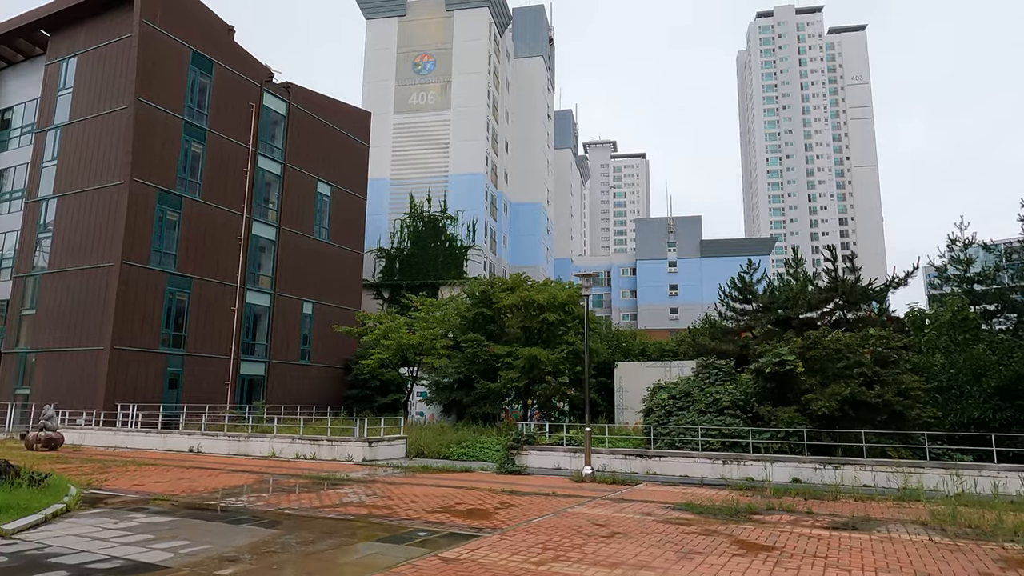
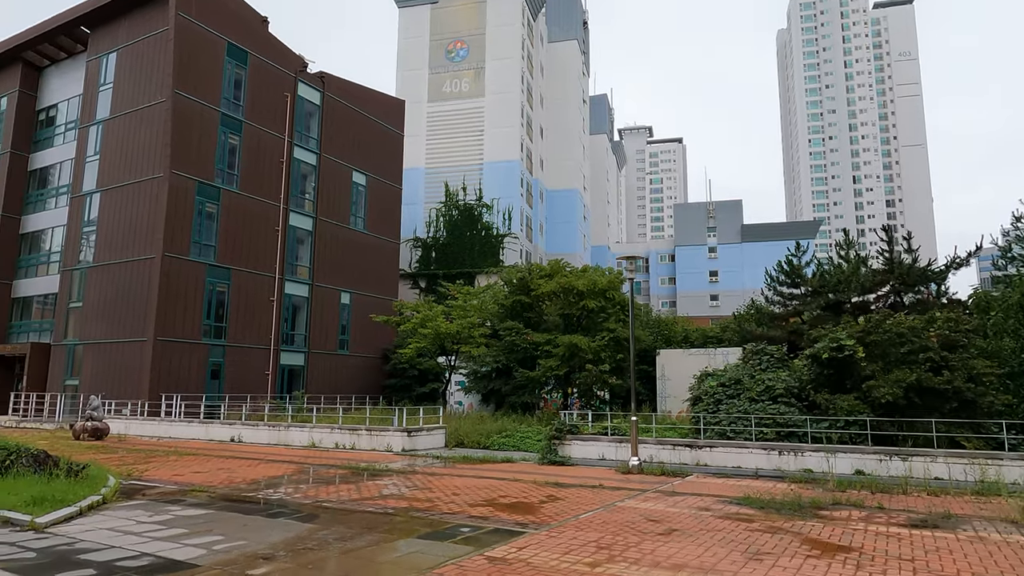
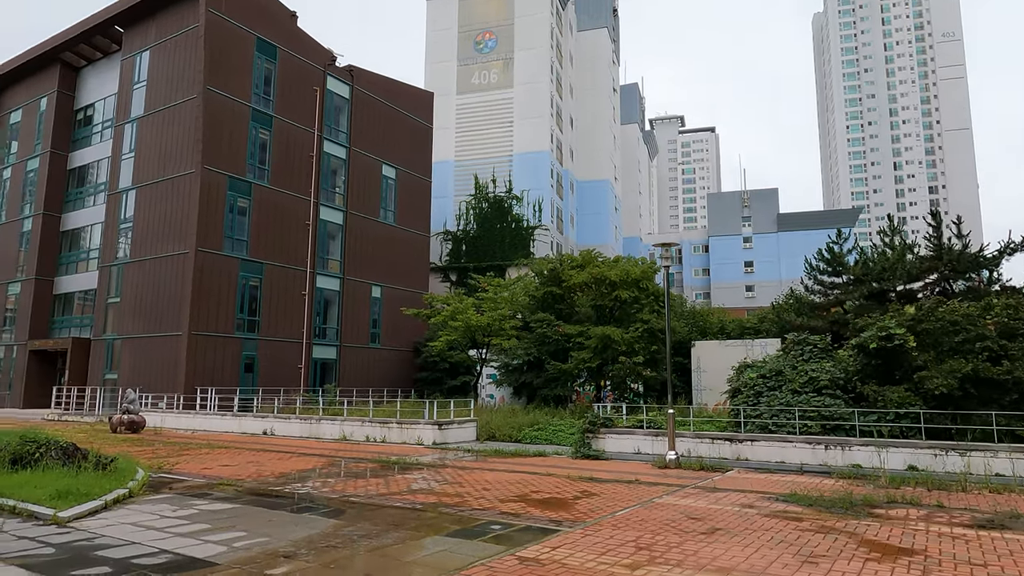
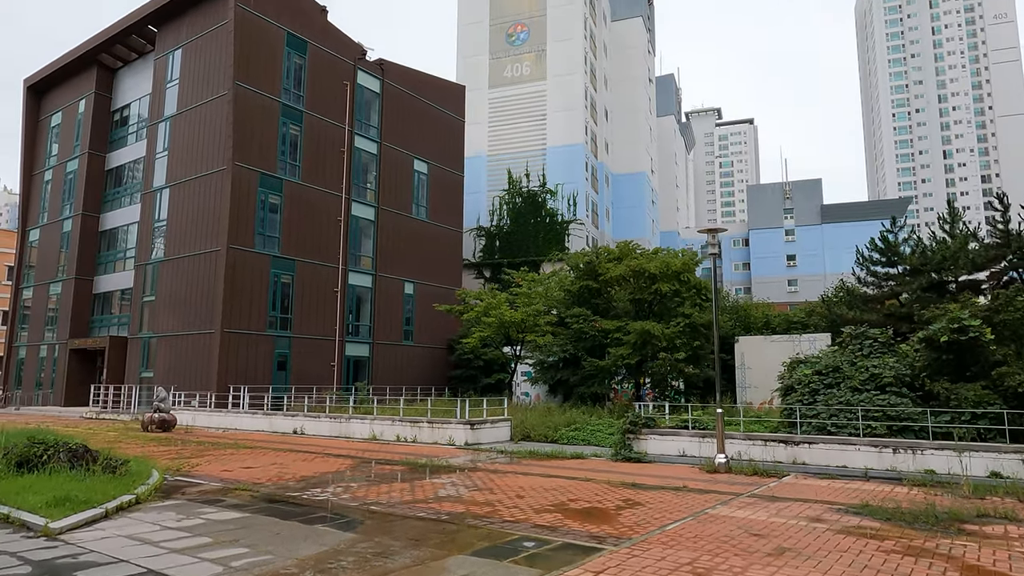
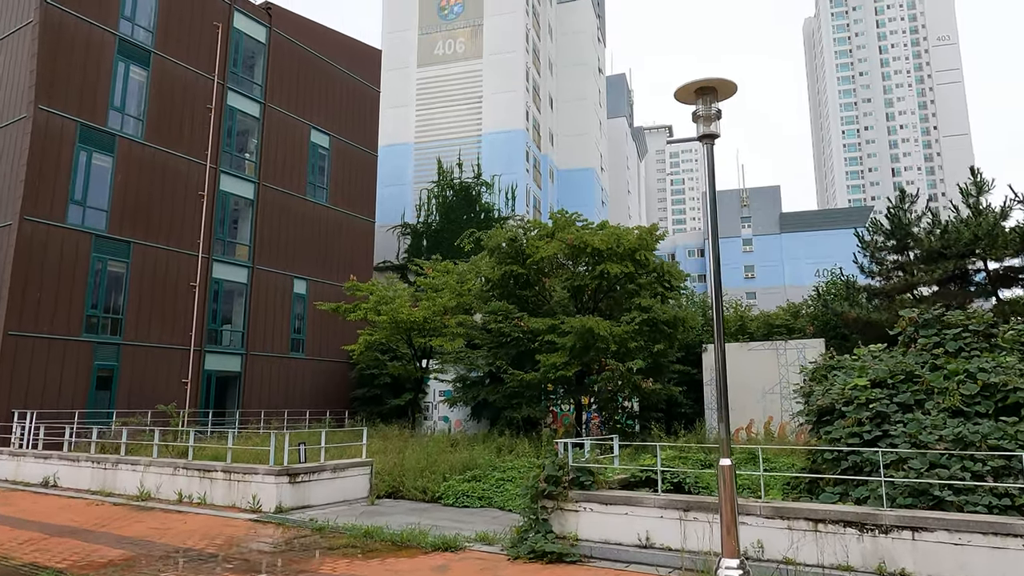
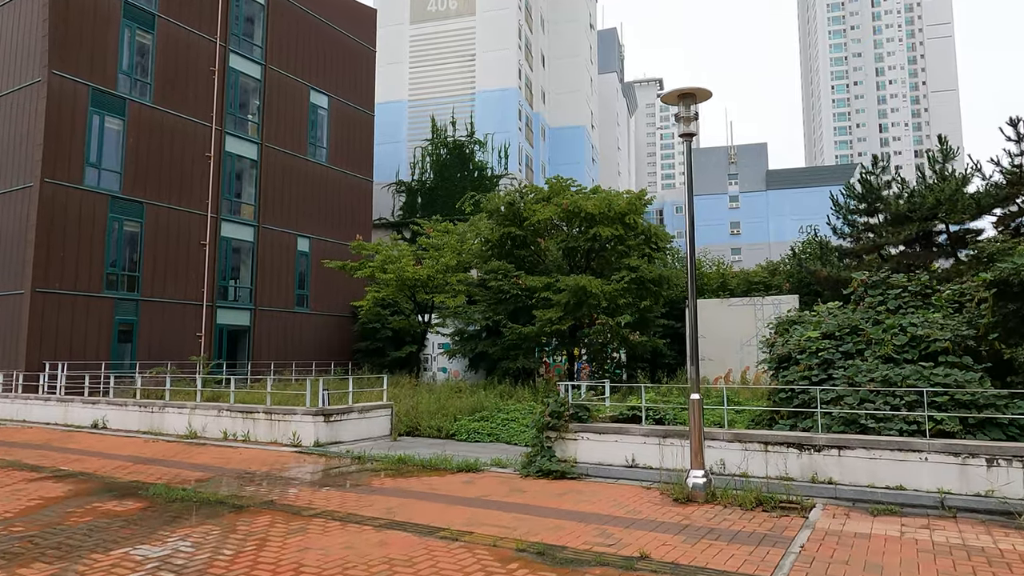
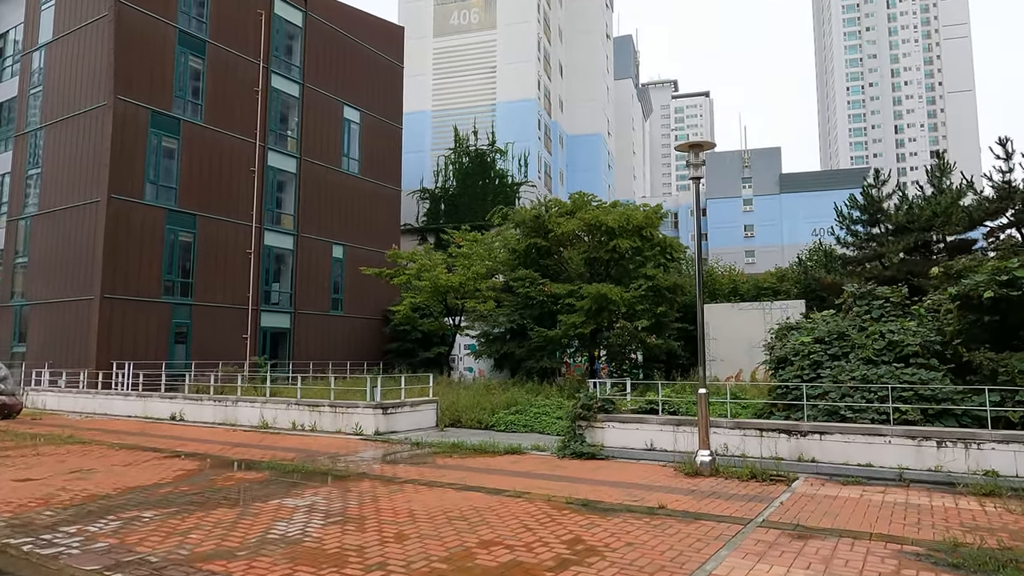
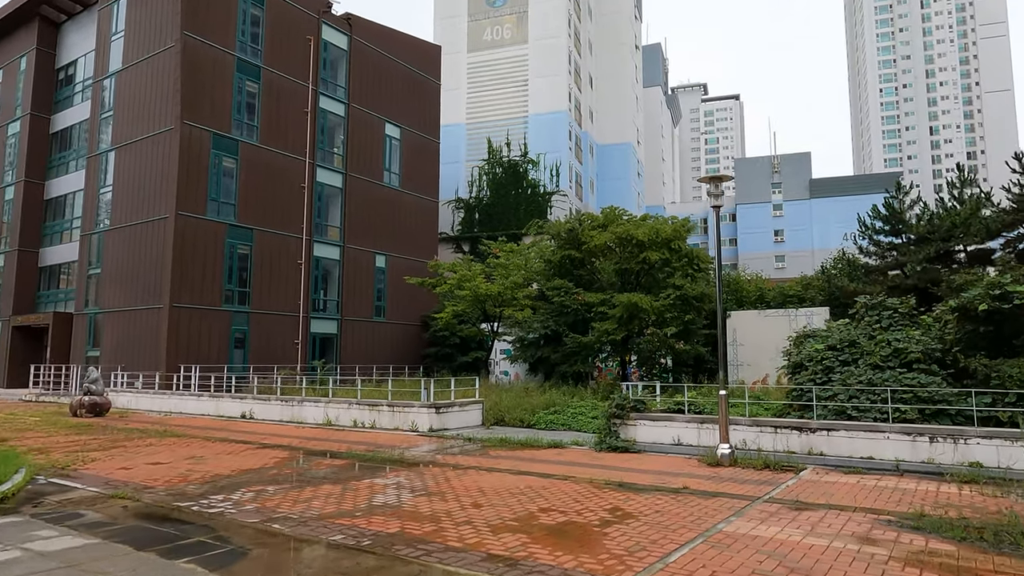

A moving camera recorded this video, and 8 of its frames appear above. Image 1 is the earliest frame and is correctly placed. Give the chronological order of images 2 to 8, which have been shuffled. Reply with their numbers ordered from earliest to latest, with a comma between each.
2, 3, 4, 8, 7, 6, 5
